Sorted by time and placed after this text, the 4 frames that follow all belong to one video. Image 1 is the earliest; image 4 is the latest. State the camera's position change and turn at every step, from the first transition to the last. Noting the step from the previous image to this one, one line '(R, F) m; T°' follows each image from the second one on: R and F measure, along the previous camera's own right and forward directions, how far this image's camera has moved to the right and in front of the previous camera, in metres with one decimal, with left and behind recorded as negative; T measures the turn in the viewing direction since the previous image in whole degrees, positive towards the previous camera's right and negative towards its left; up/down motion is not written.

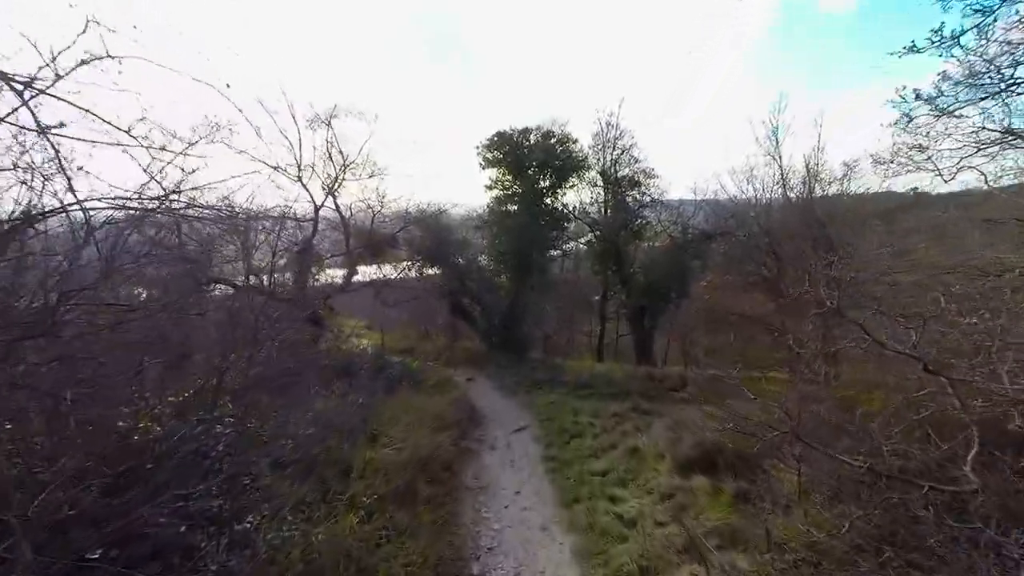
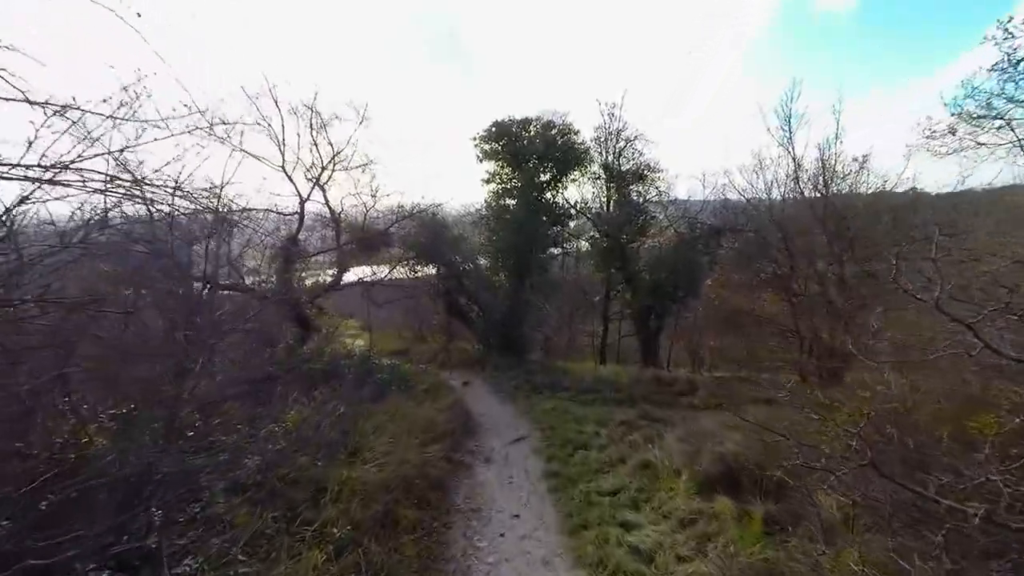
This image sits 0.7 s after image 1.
(0.0, +0.9) m; 0°
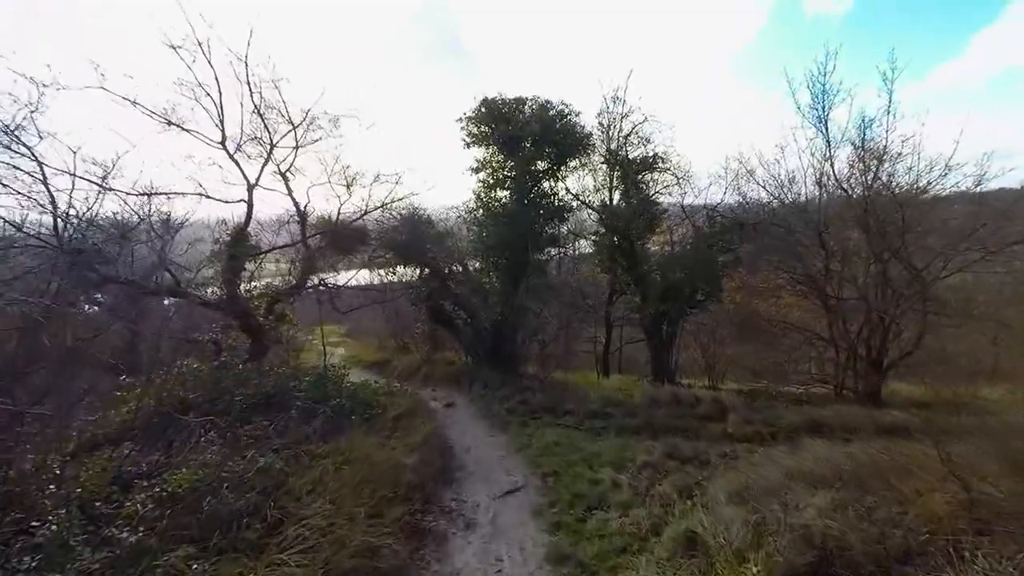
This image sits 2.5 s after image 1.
(+0.1, +2.4) m; +1°
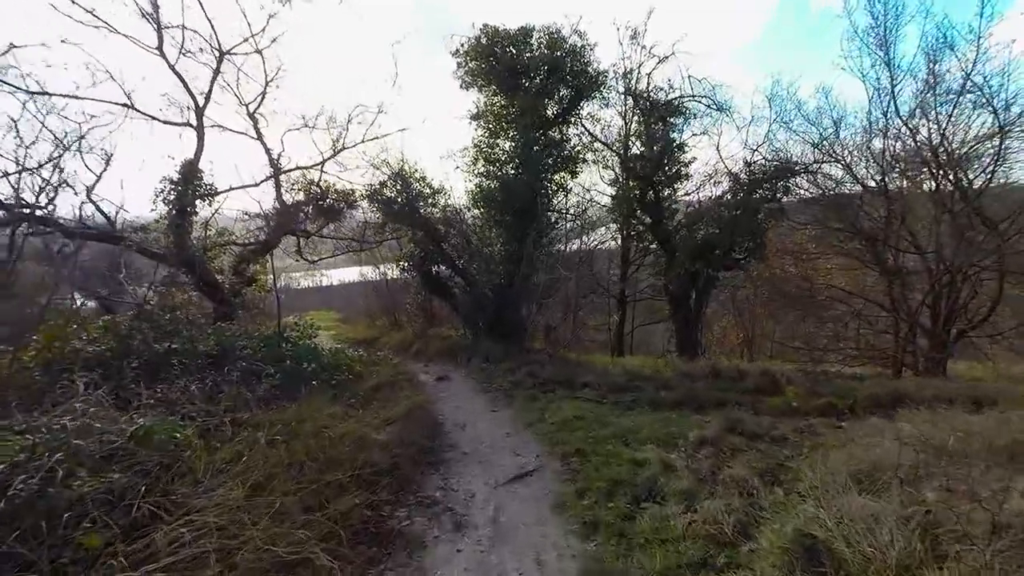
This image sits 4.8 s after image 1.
(-0.1, +2.1) m; 0°
